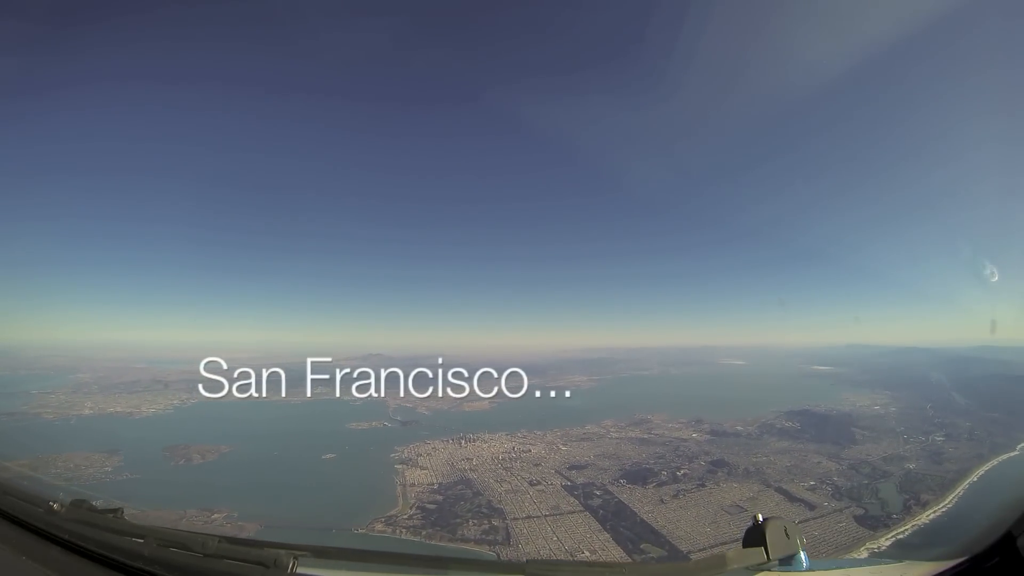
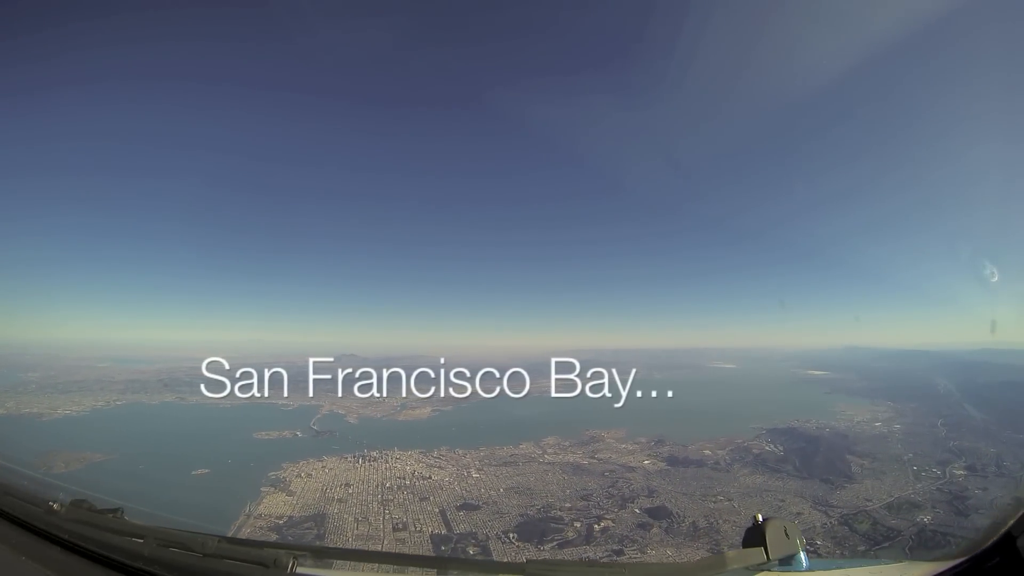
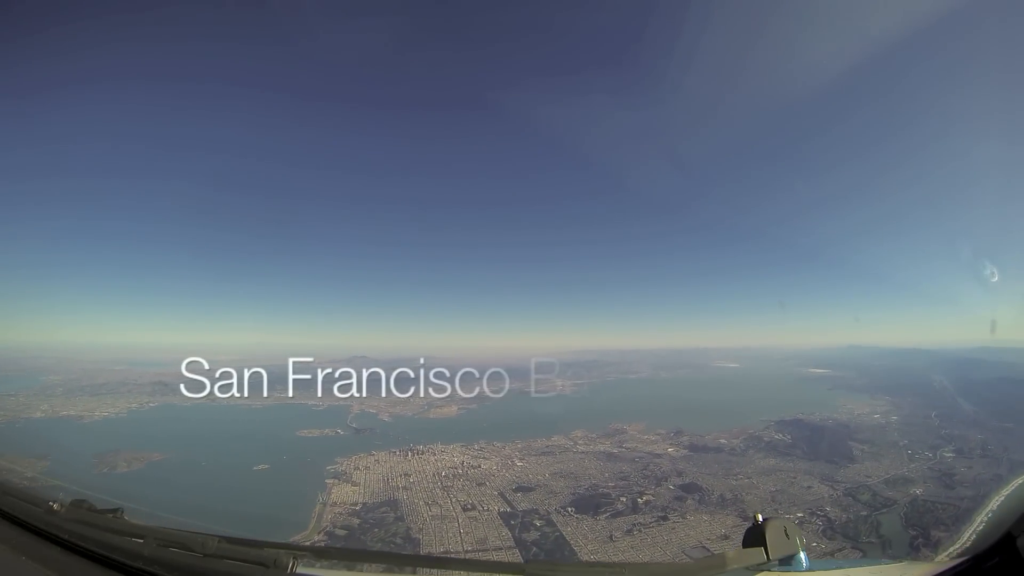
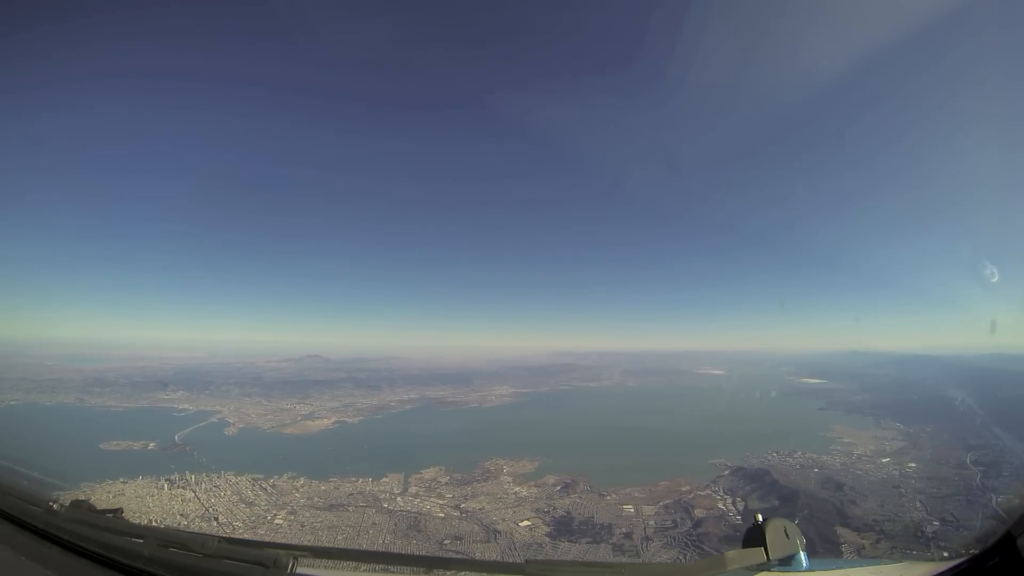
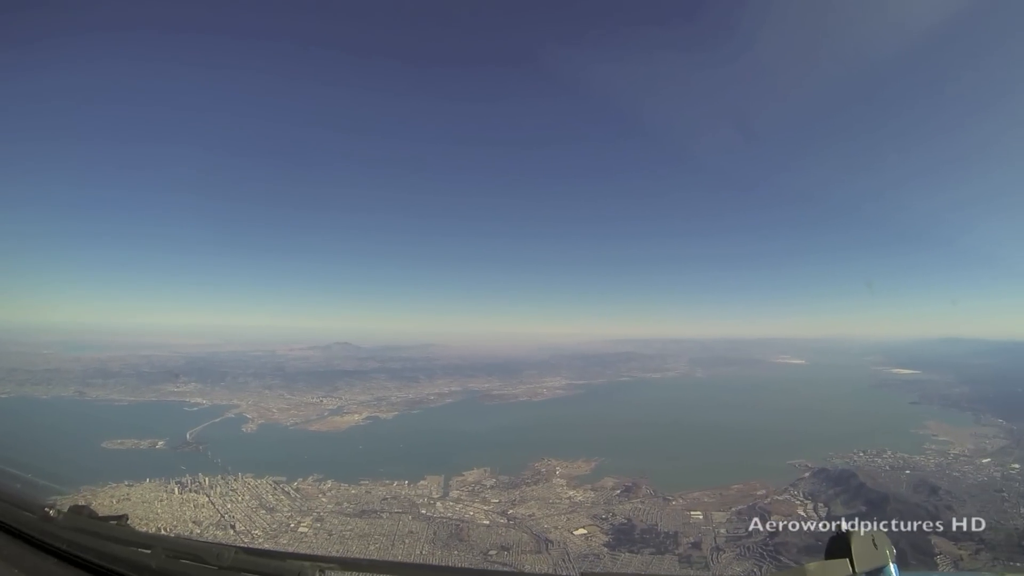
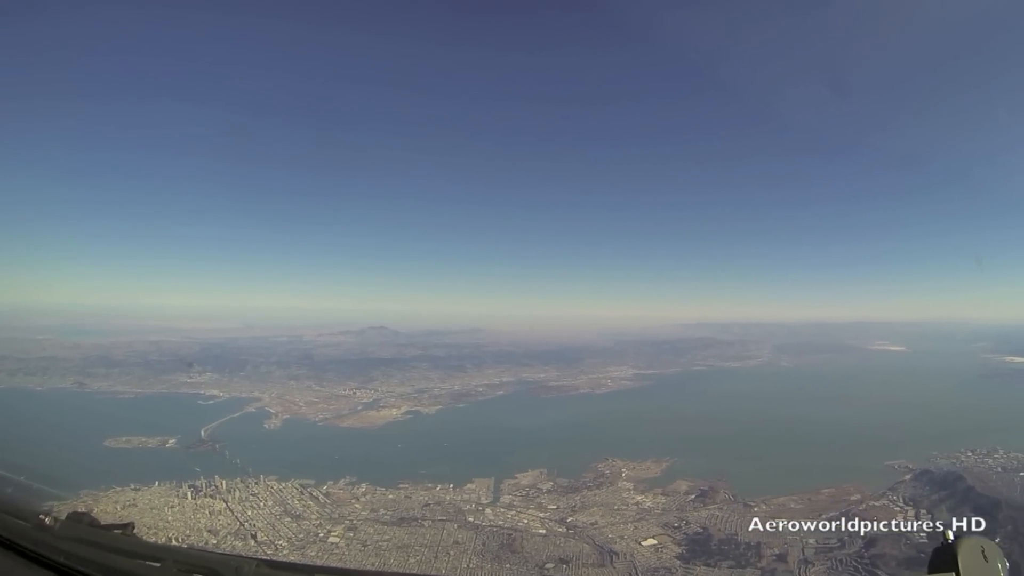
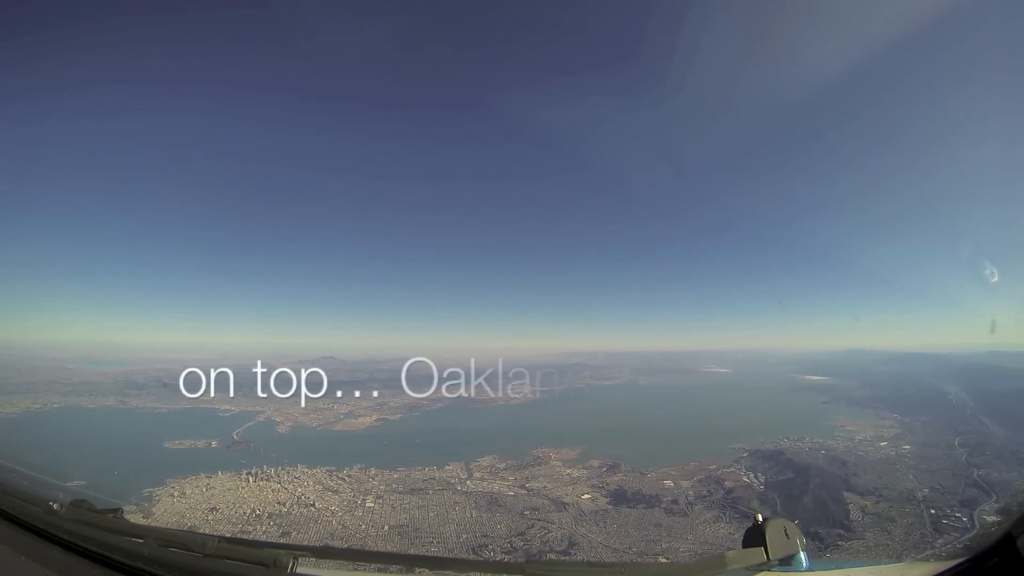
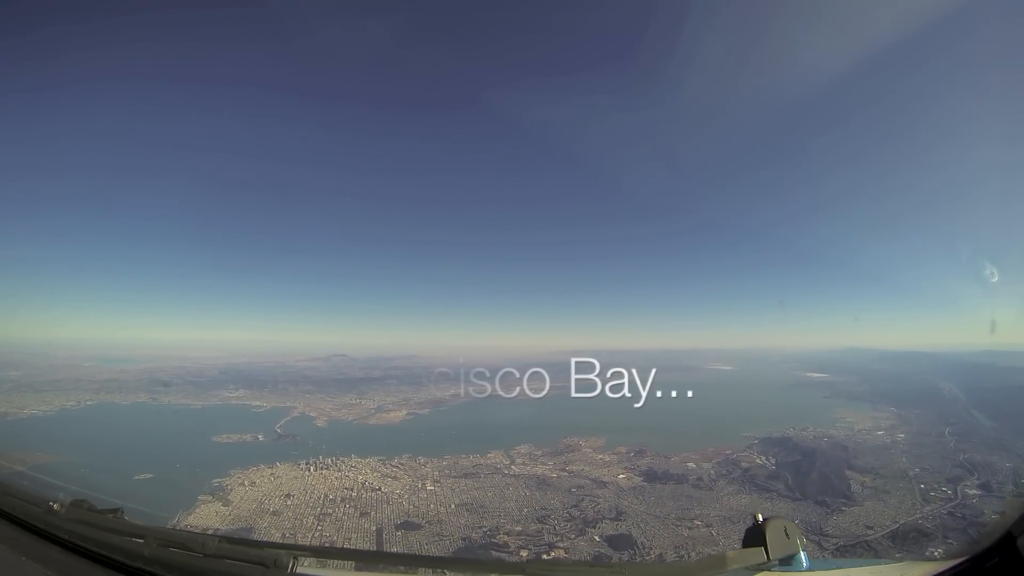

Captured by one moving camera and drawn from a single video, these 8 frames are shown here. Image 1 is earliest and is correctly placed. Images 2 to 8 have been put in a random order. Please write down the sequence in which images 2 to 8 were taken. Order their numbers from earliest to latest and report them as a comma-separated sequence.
3, 2, 8, 7, 4, 5, 6
